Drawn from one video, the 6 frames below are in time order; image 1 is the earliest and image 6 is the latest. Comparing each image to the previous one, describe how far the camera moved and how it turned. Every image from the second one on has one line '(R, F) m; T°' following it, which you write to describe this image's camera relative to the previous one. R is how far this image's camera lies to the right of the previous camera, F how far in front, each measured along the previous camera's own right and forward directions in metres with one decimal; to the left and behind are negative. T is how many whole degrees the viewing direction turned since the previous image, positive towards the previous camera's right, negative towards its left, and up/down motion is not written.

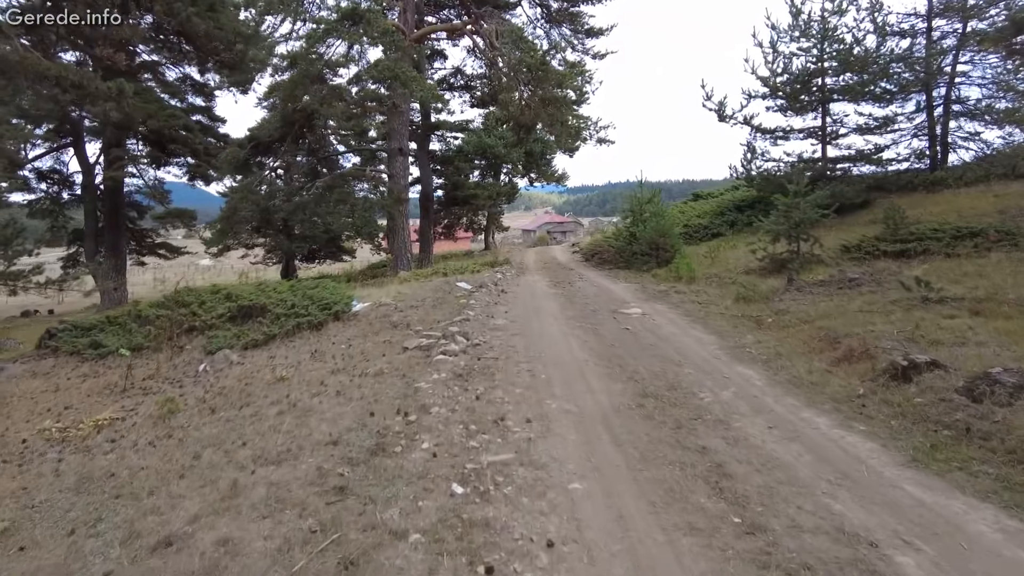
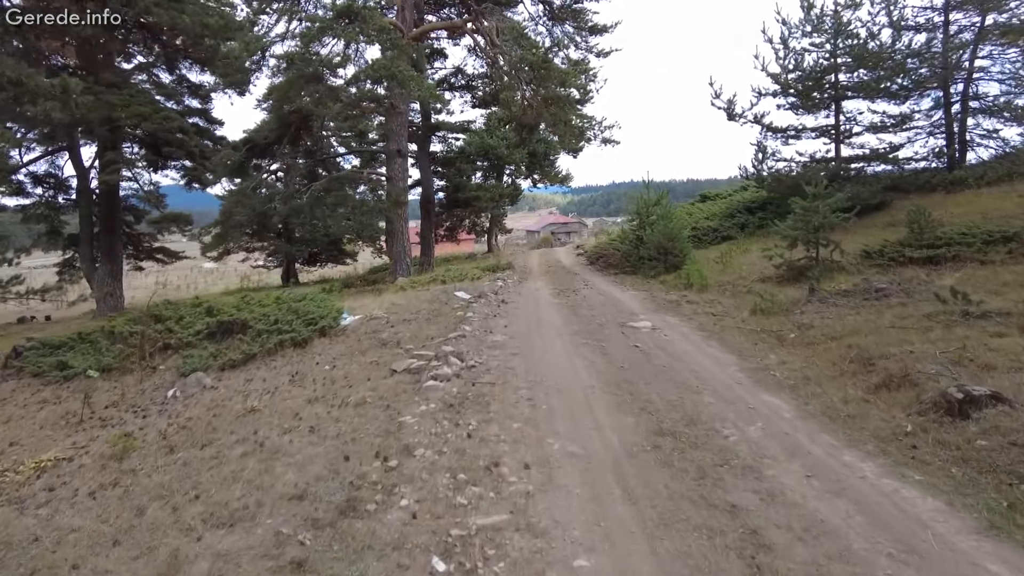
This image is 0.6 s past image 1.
(+0.1, +0.7) m; 0°
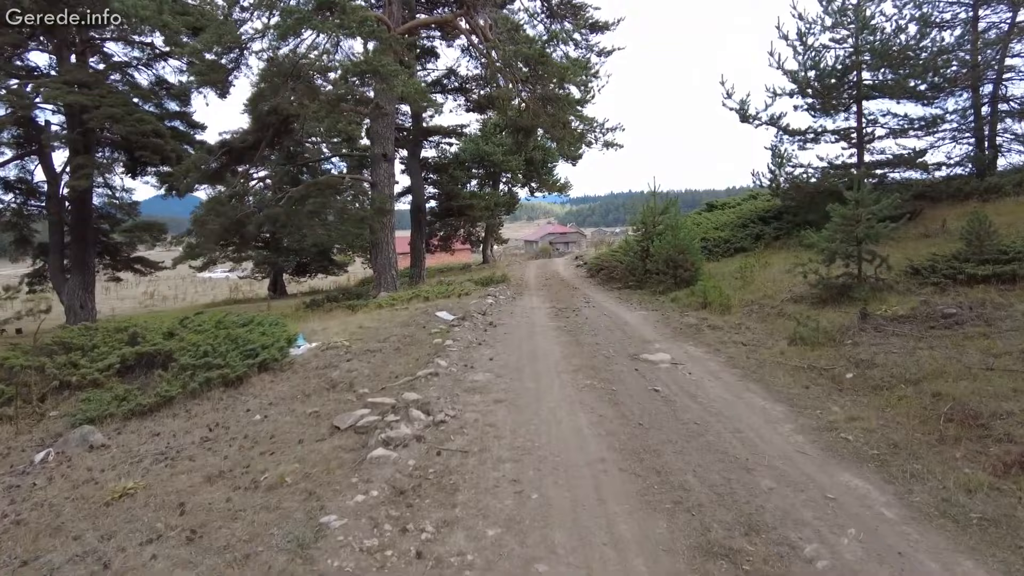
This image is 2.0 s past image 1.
(+0.1, +1.6) m; 0°
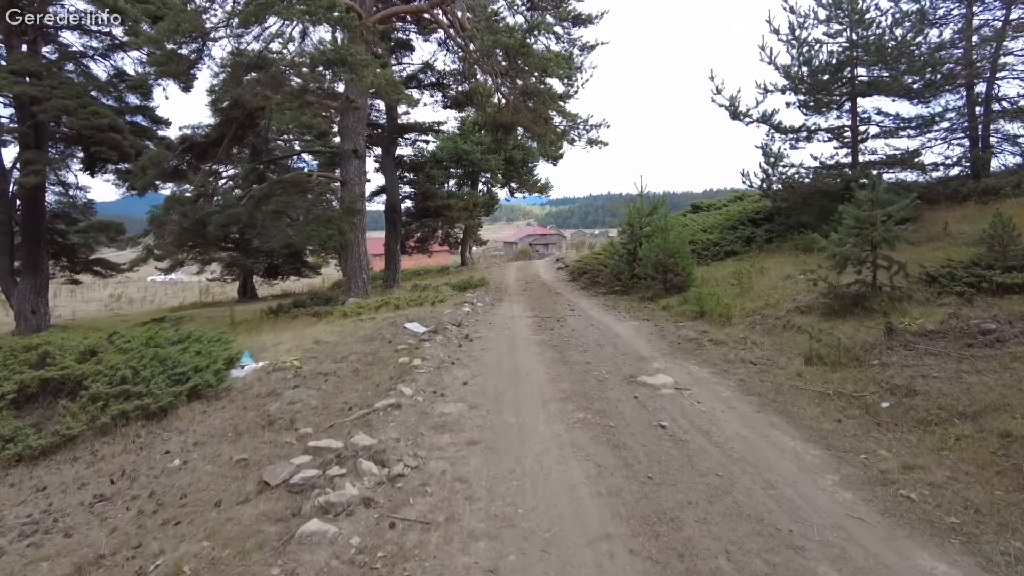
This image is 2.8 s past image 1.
(0.0, +1.0) m; +2°
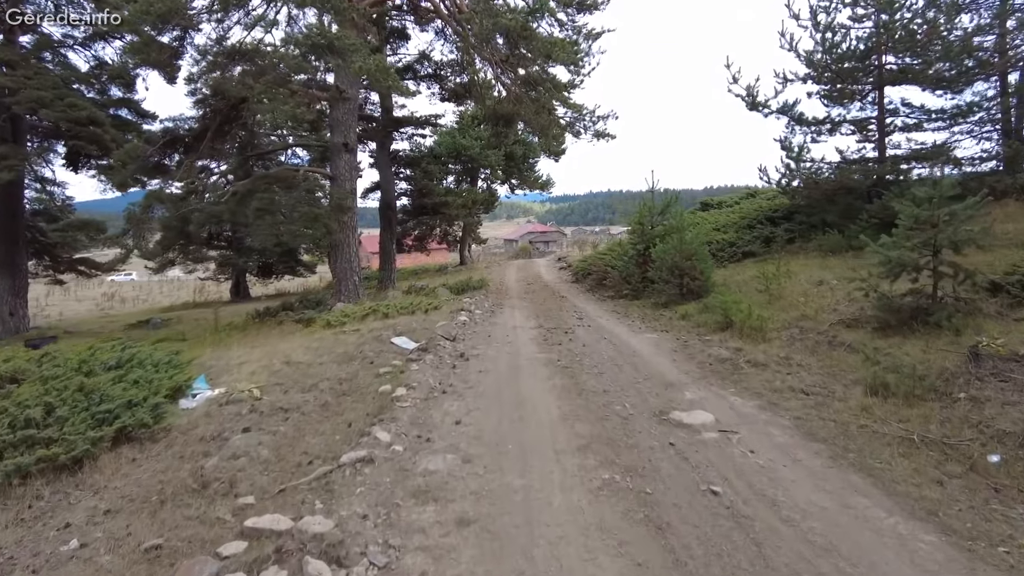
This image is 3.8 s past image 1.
(0.0, +1.1) m; 0°
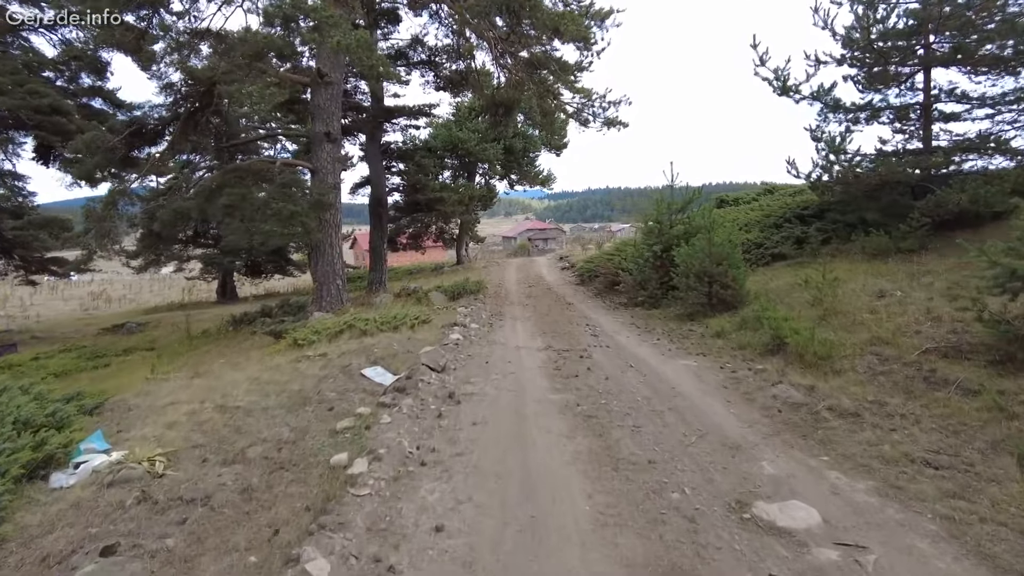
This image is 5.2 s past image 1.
(-0.1, +1.6) m; 0°
